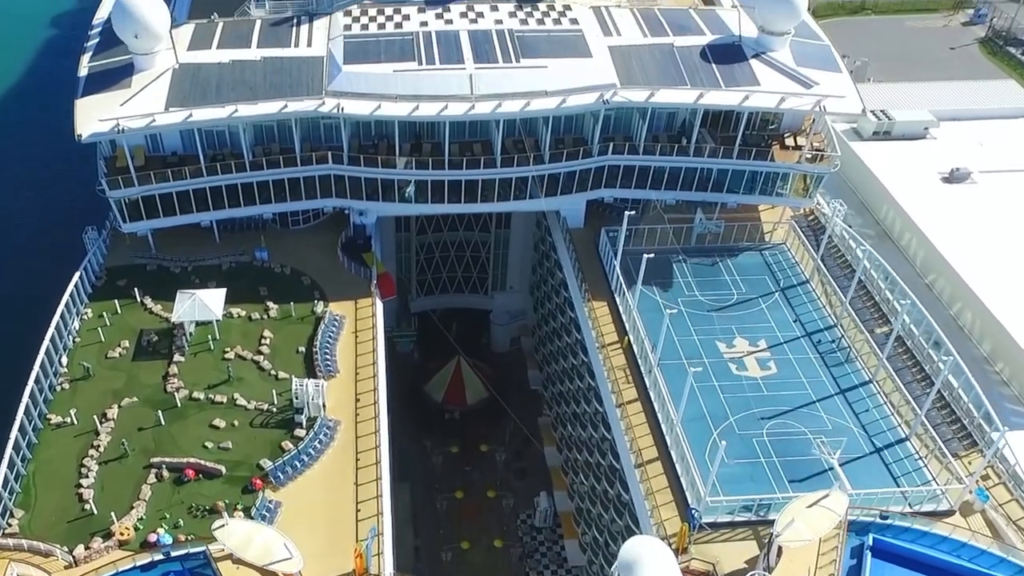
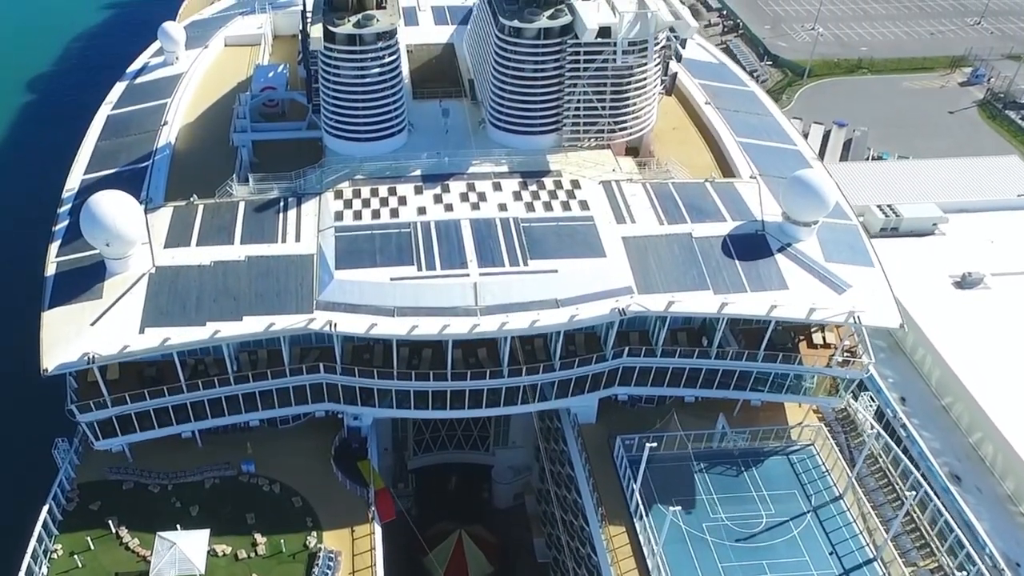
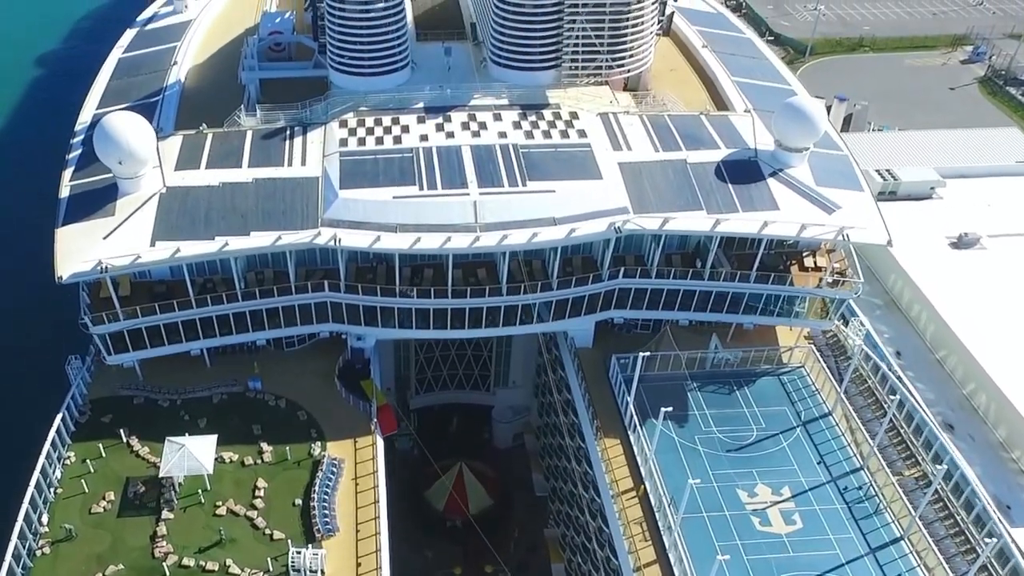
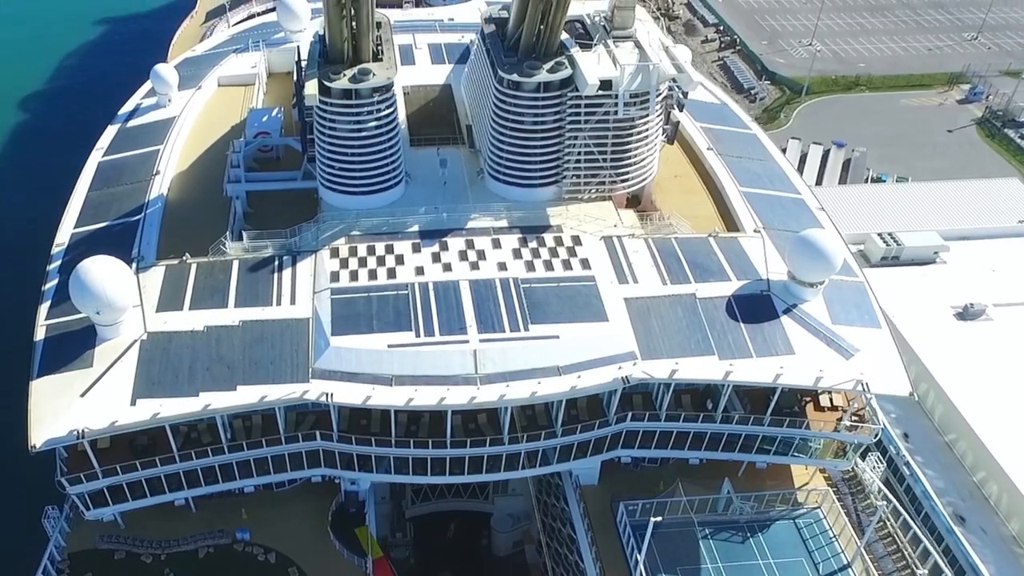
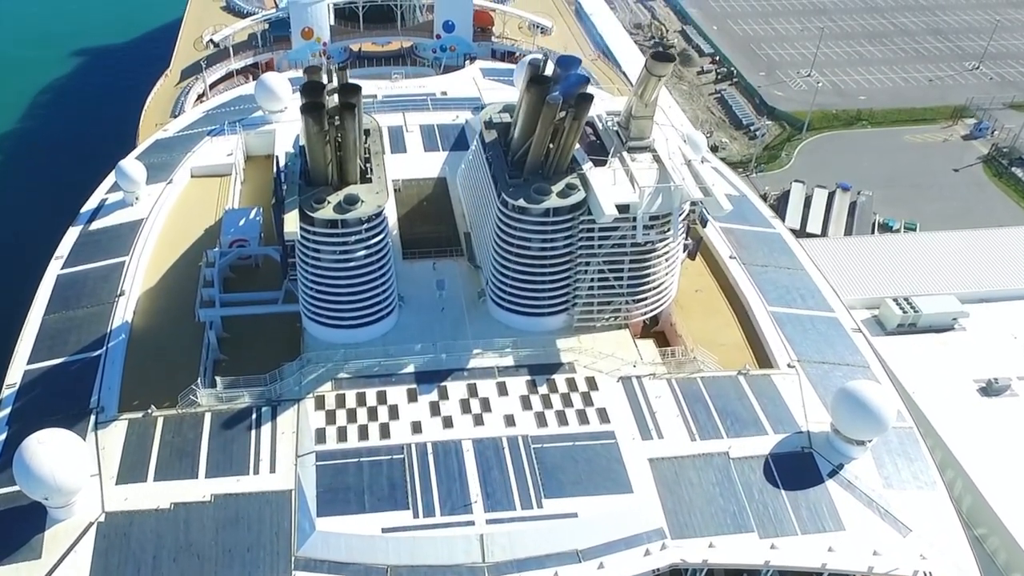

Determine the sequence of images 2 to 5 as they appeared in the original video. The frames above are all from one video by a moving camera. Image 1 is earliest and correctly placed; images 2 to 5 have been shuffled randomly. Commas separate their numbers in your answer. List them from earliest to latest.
3, 2, 4, 5
